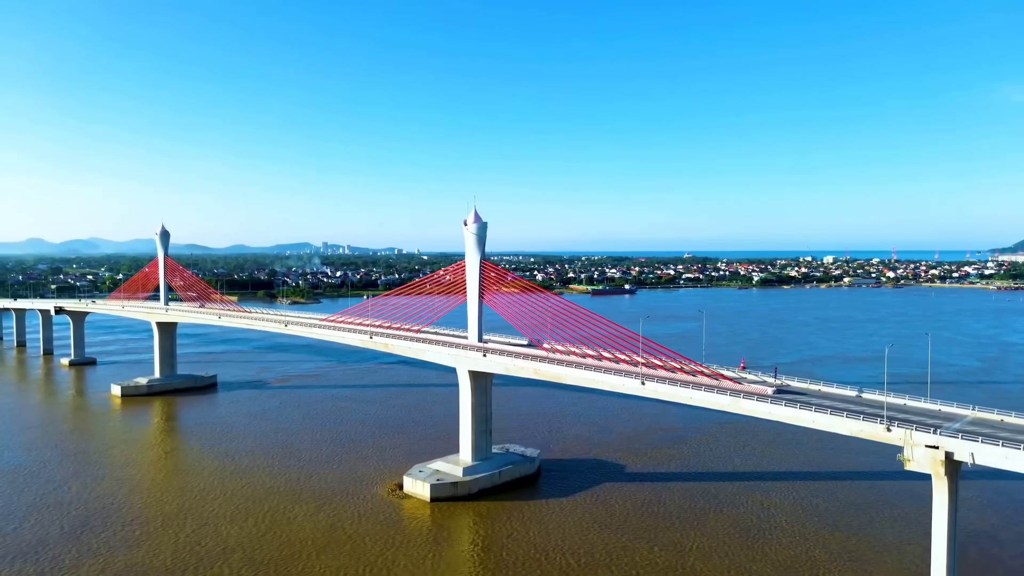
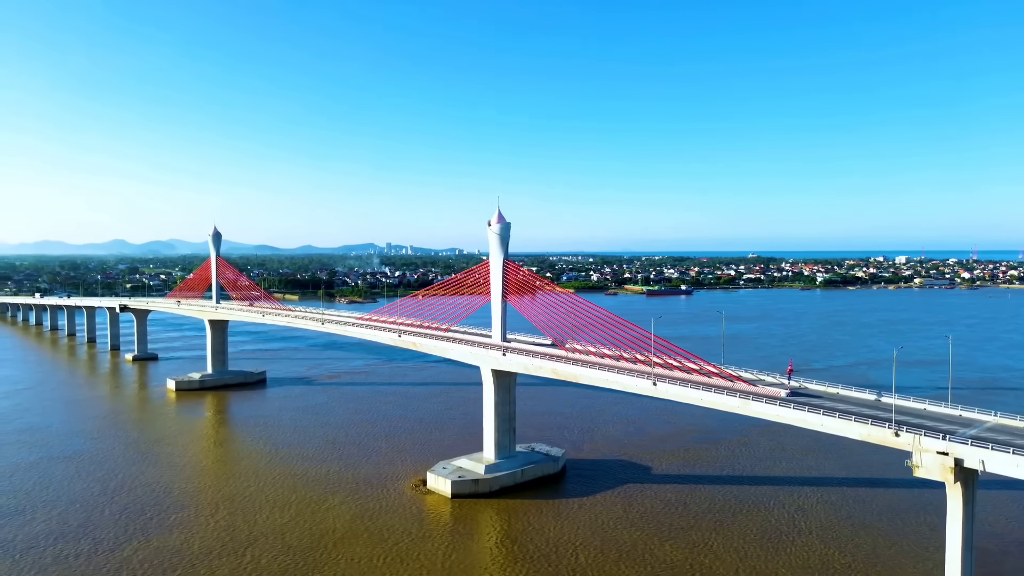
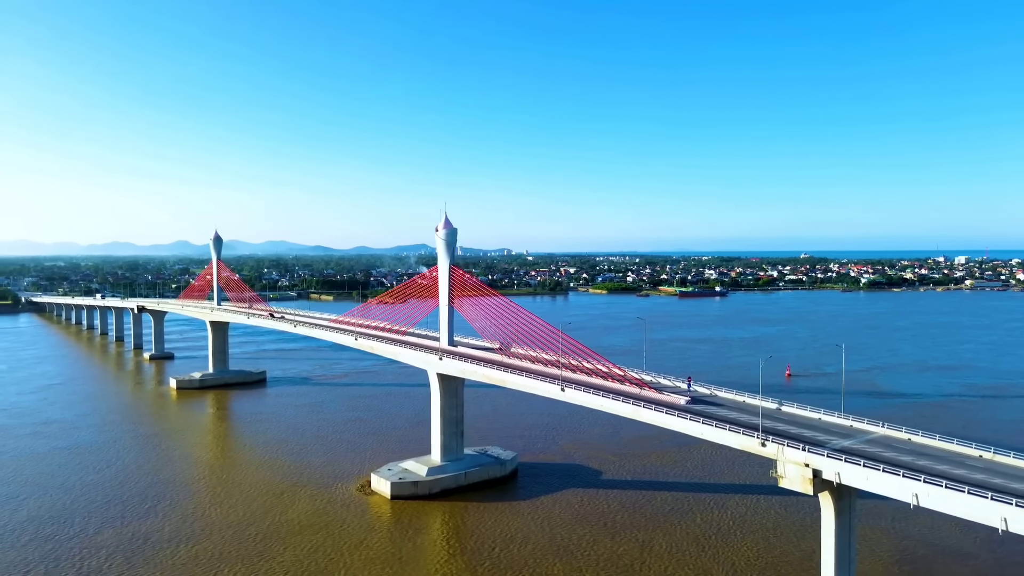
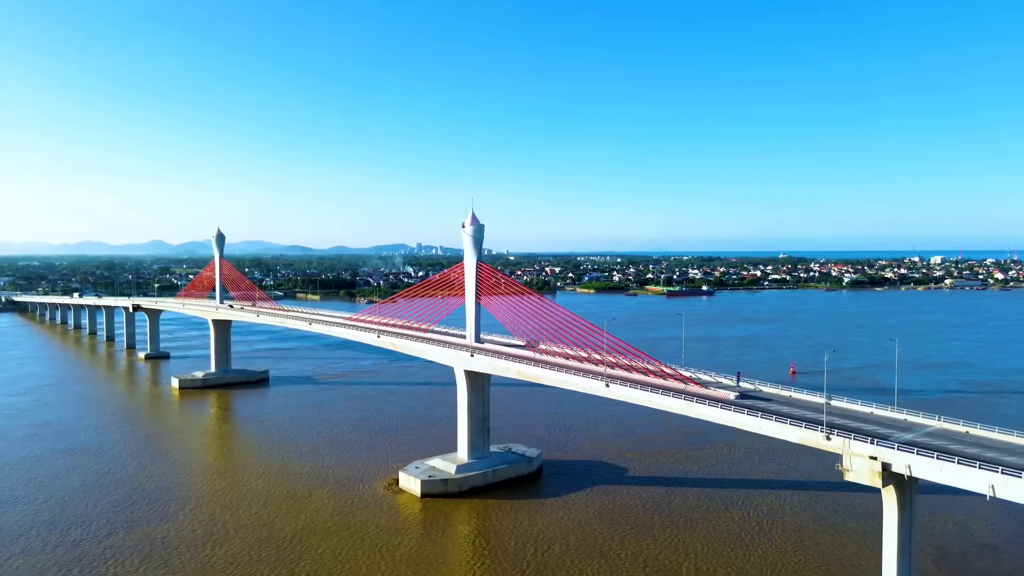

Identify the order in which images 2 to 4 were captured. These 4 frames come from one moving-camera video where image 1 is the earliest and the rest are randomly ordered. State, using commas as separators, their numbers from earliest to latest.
2, 4, 3
